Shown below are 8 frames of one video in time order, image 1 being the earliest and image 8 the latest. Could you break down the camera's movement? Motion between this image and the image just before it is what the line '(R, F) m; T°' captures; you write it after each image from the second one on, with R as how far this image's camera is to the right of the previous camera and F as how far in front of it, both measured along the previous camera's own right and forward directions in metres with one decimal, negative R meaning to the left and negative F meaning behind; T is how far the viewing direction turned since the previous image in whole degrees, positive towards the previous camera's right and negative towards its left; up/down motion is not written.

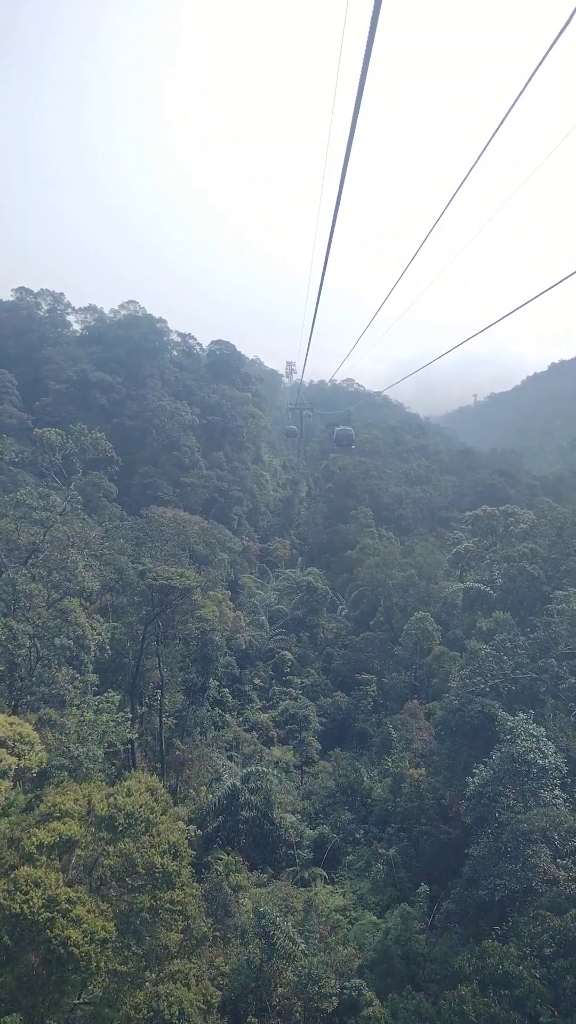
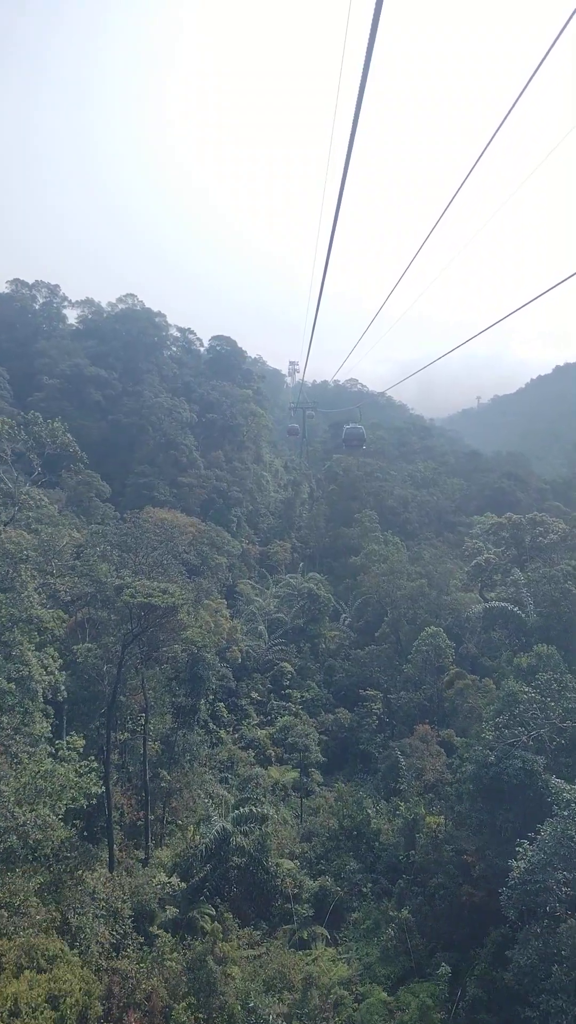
(0.0, +1.3) m; 0°
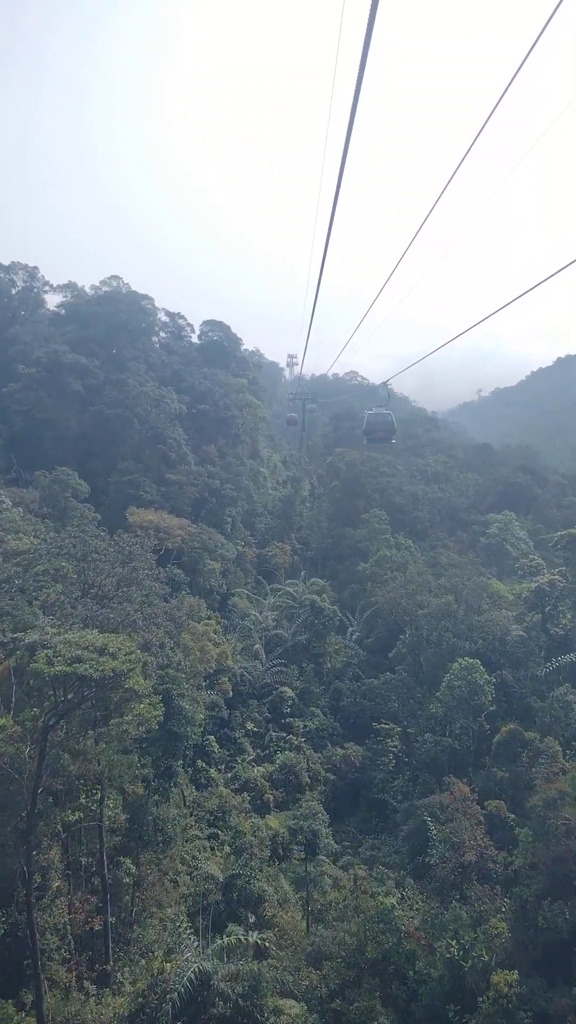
(0.0, +2.8) m; 0°
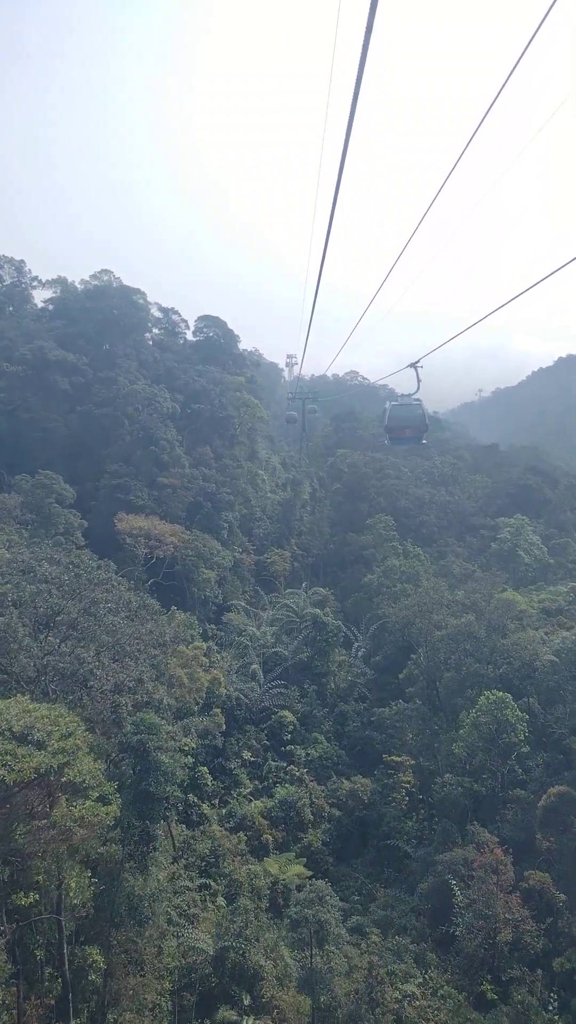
(0.0, +1.6) m; 0°
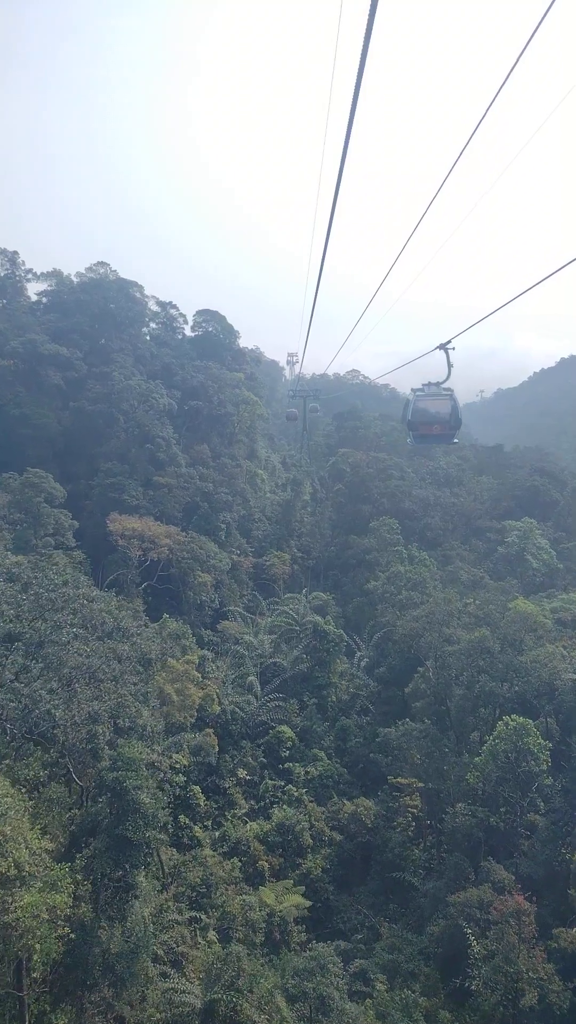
(0.0, +1.0) m; 0°
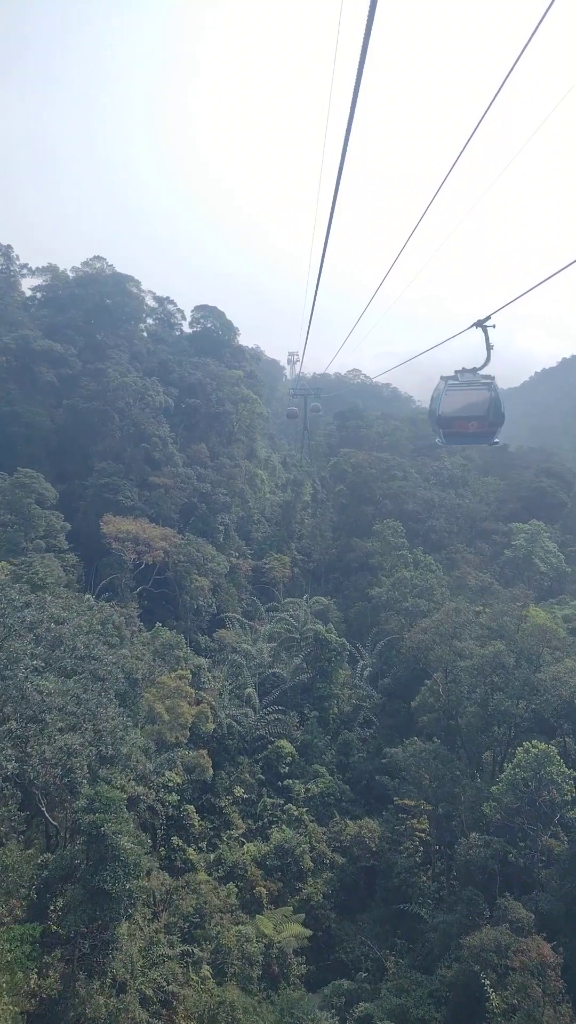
(0.0, +0.8) m; 0°
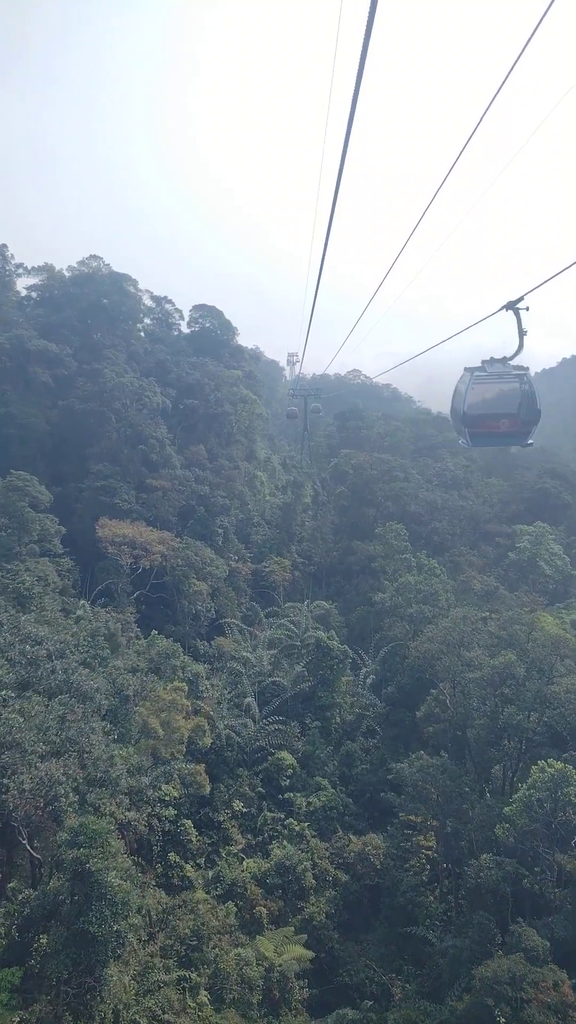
(0.0, +0.5) m; 0°
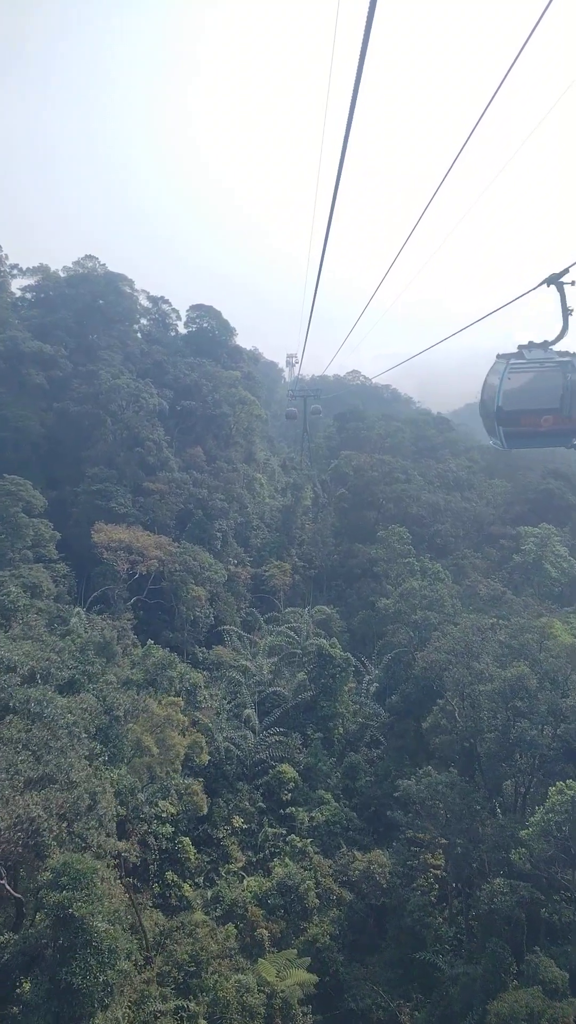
(0.0, +0.5) m; 0°
